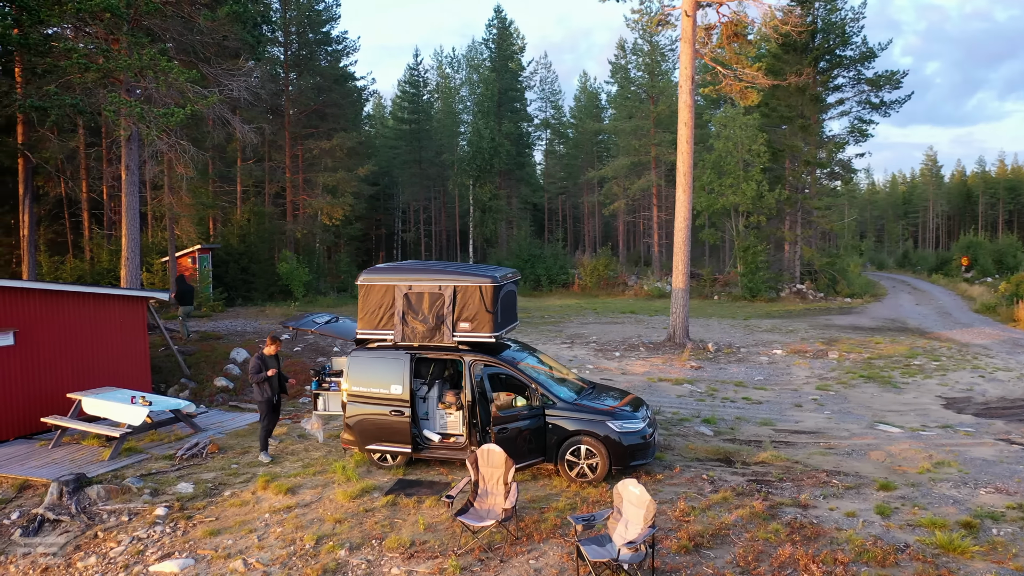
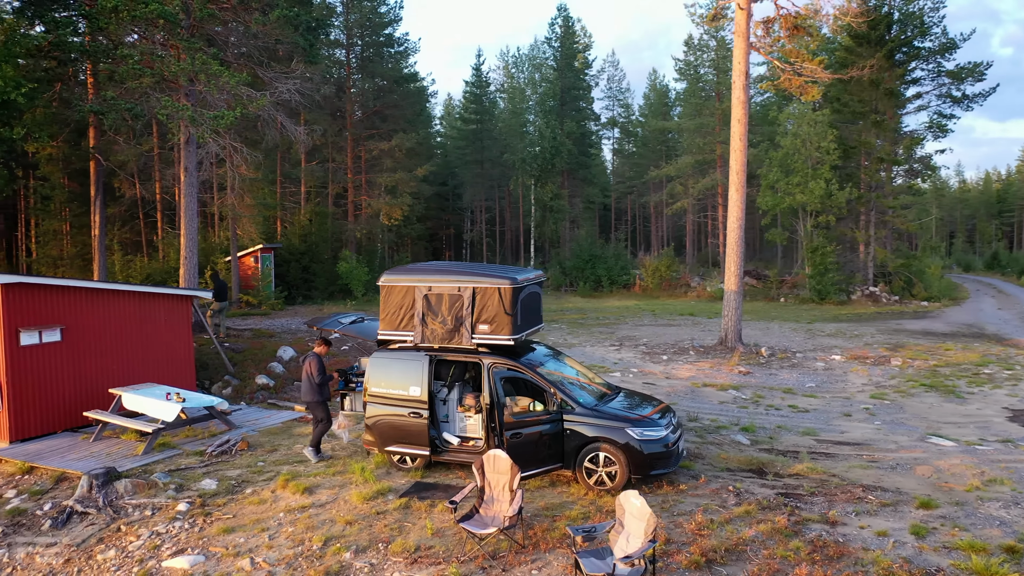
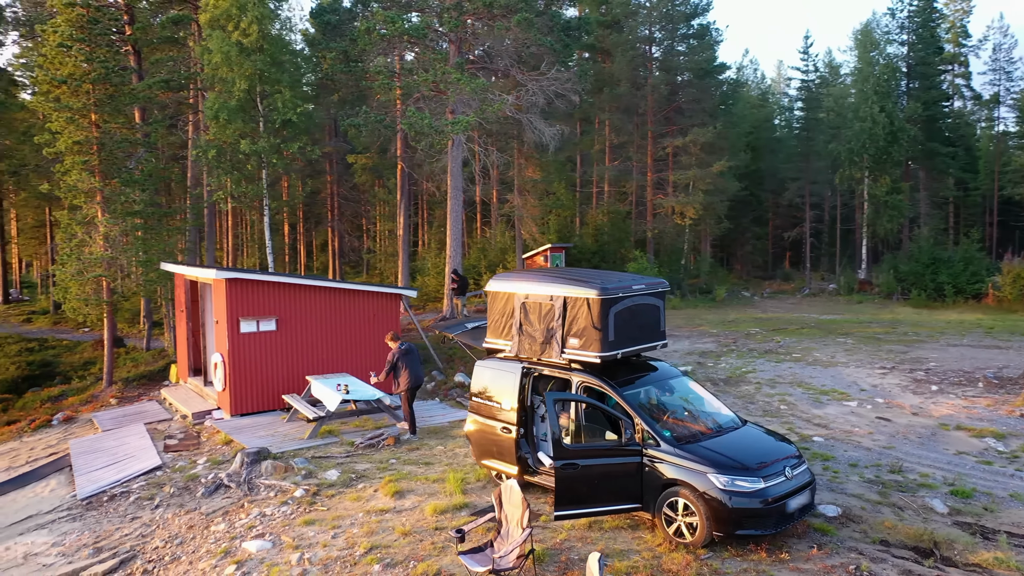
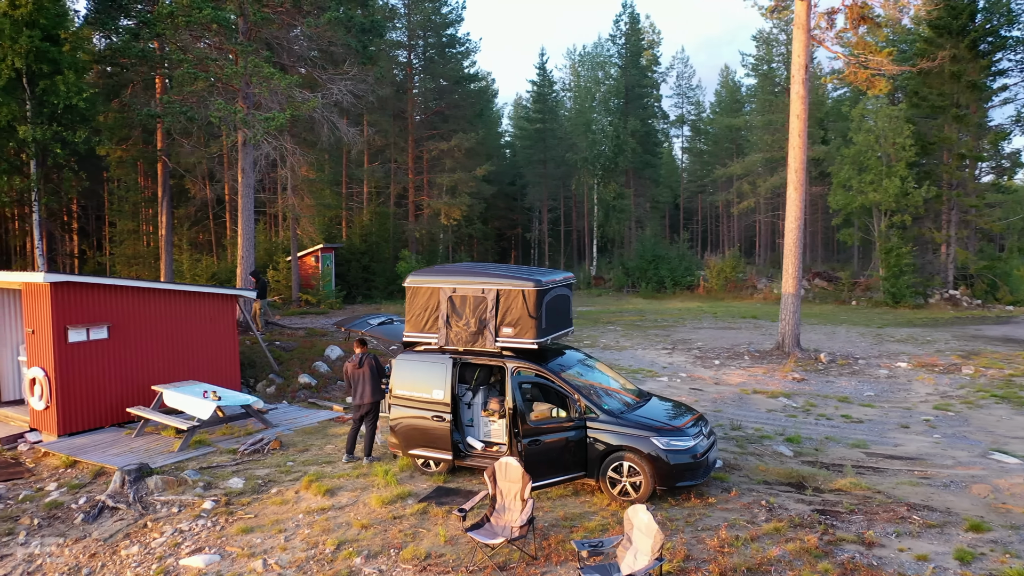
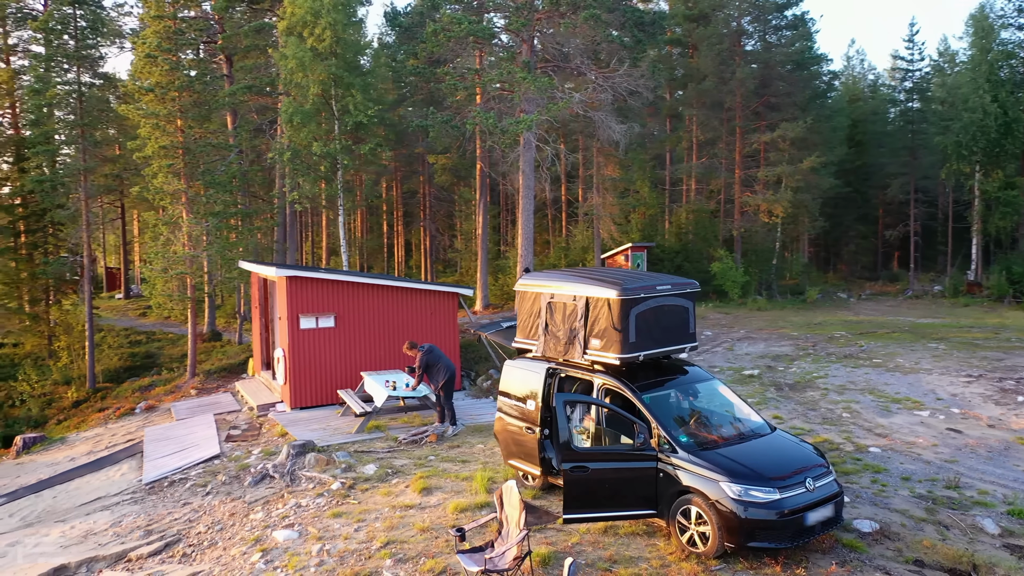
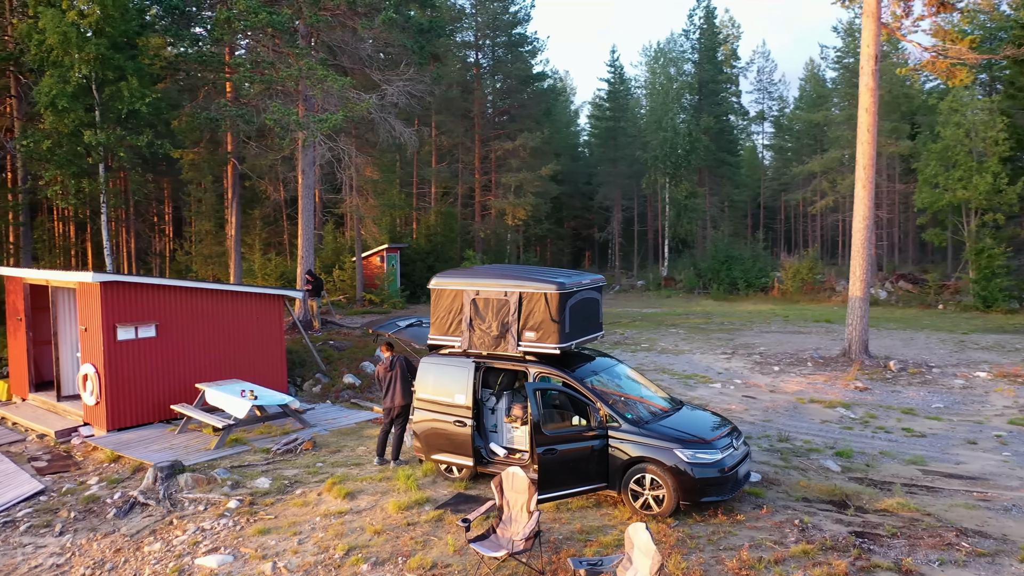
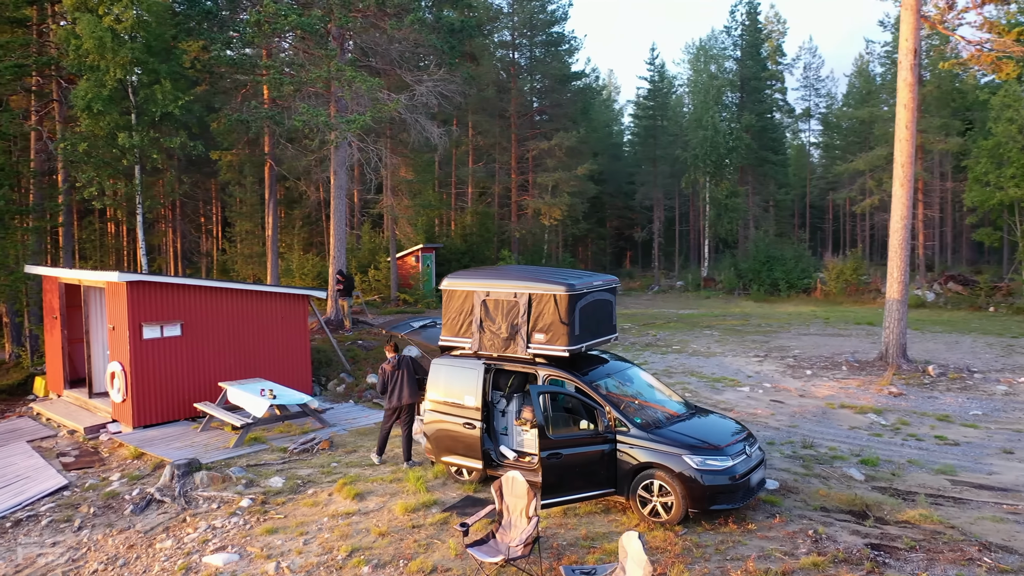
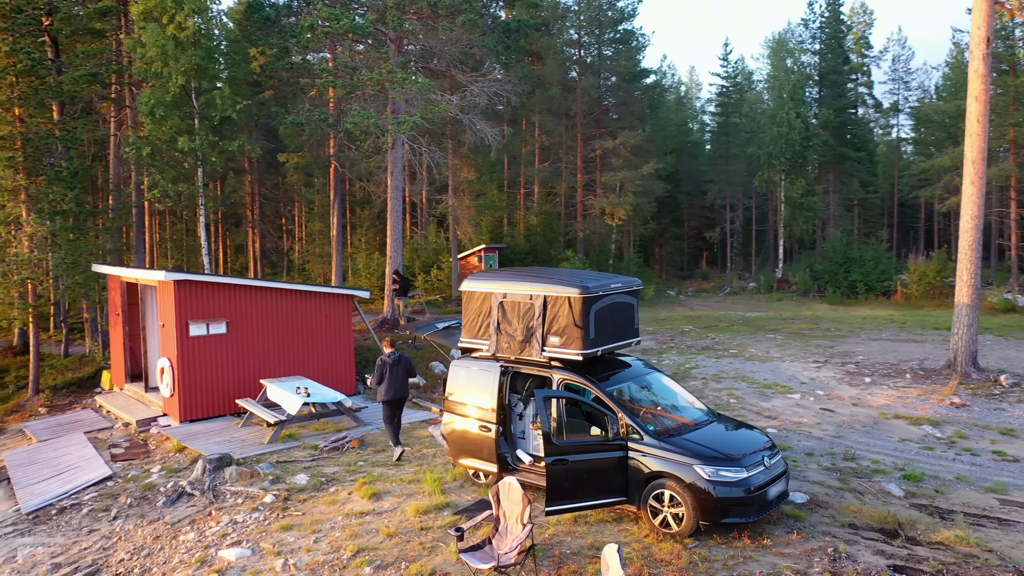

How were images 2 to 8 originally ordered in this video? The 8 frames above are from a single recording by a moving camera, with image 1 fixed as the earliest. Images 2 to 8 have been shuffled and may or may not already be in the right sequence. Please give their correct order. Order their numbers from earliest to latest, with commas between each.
2, 4, 6, 7, 8, 3, 5
